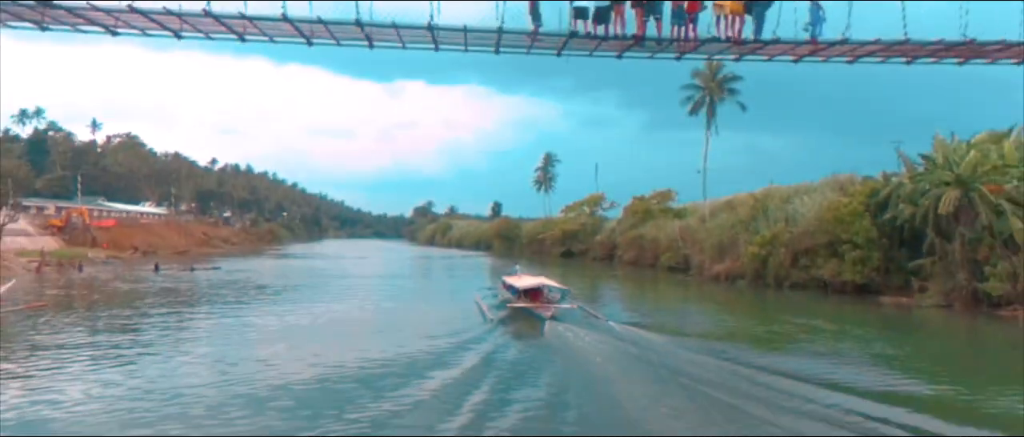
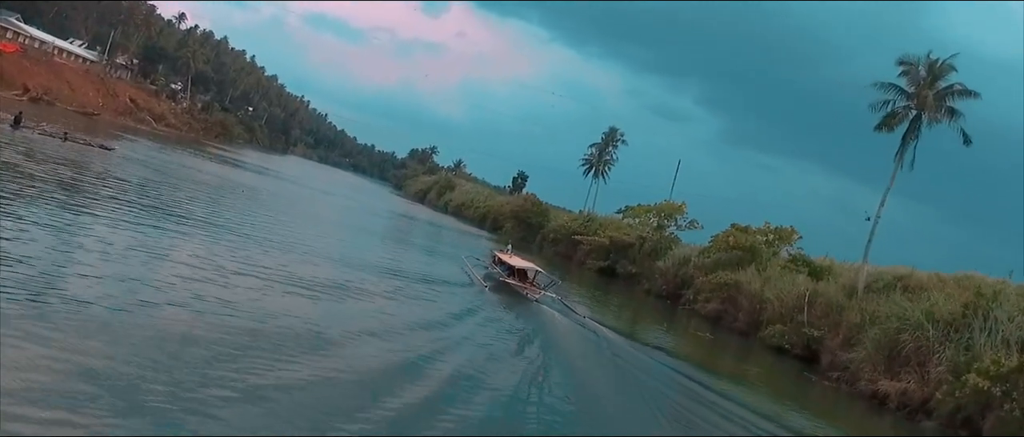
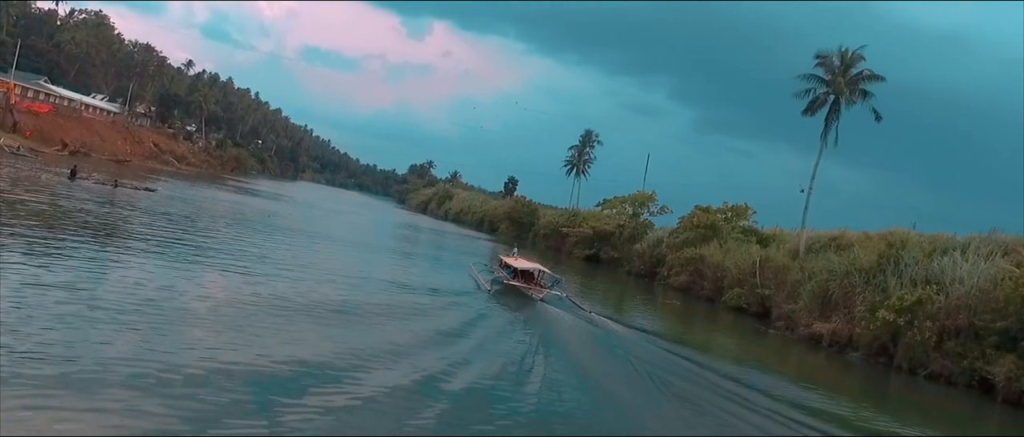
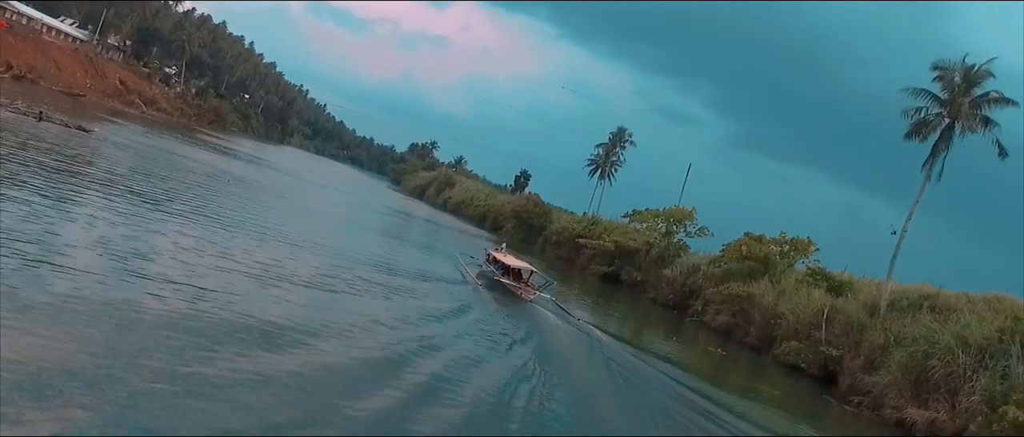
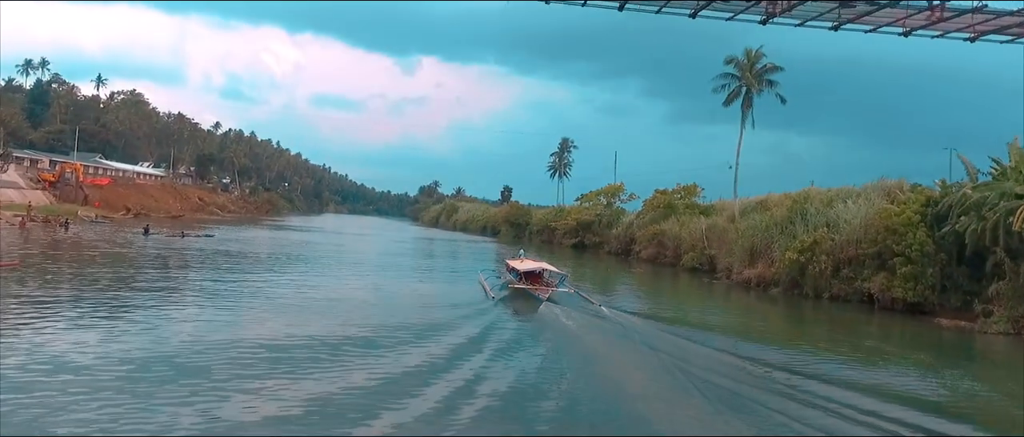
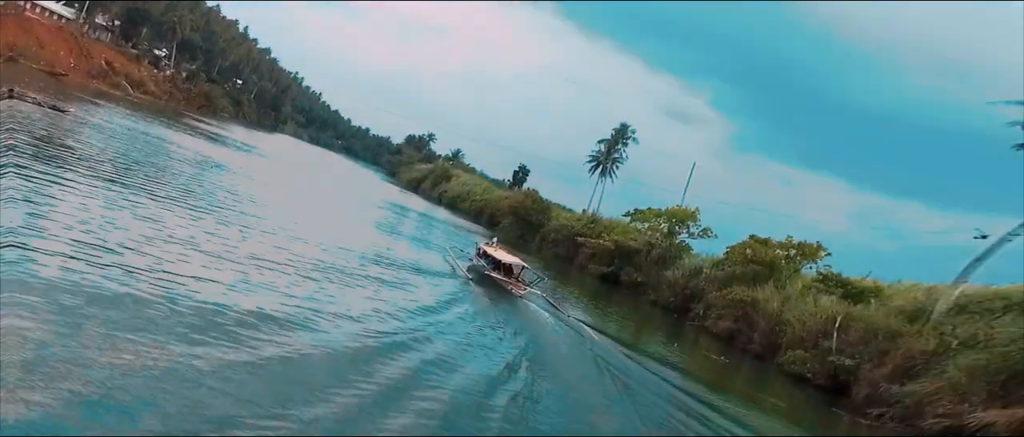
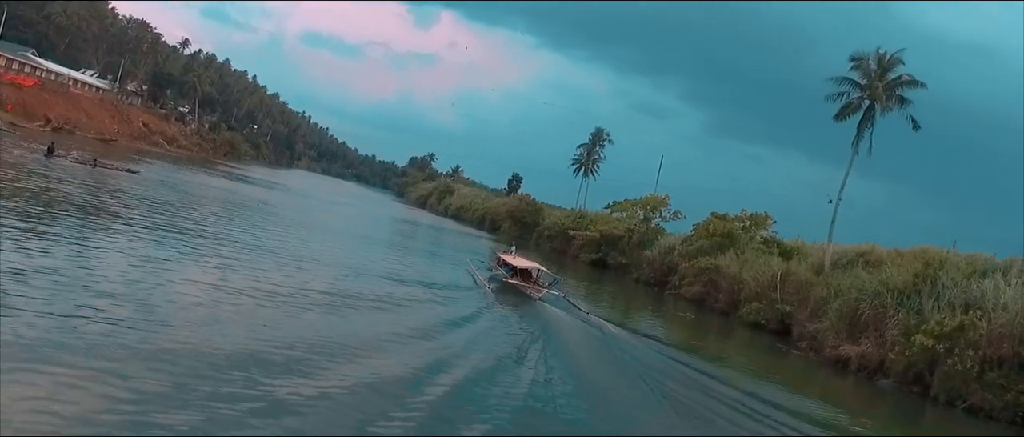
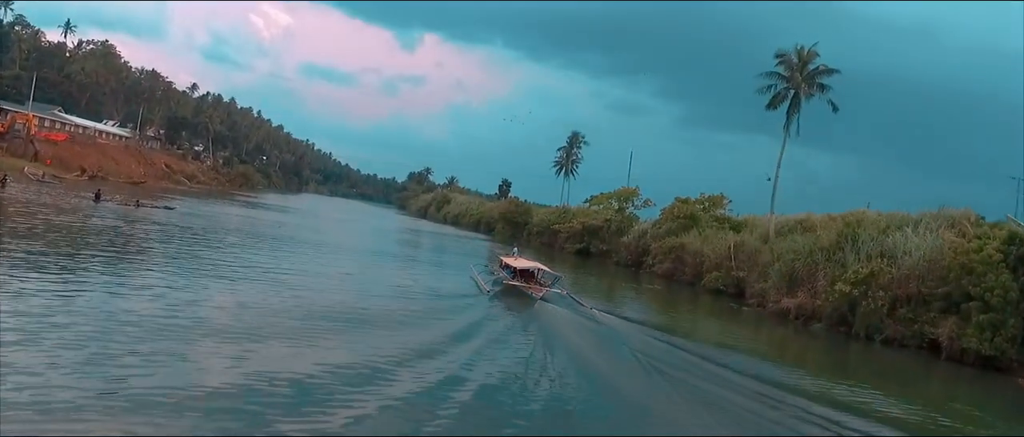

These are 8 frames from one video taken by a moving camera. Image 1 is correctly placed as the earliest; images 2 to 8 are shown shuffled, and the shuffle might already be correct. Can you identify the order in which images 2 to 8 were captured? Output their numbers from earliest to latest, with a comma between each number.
5, 8, 3, 7, 2, 4, 6
